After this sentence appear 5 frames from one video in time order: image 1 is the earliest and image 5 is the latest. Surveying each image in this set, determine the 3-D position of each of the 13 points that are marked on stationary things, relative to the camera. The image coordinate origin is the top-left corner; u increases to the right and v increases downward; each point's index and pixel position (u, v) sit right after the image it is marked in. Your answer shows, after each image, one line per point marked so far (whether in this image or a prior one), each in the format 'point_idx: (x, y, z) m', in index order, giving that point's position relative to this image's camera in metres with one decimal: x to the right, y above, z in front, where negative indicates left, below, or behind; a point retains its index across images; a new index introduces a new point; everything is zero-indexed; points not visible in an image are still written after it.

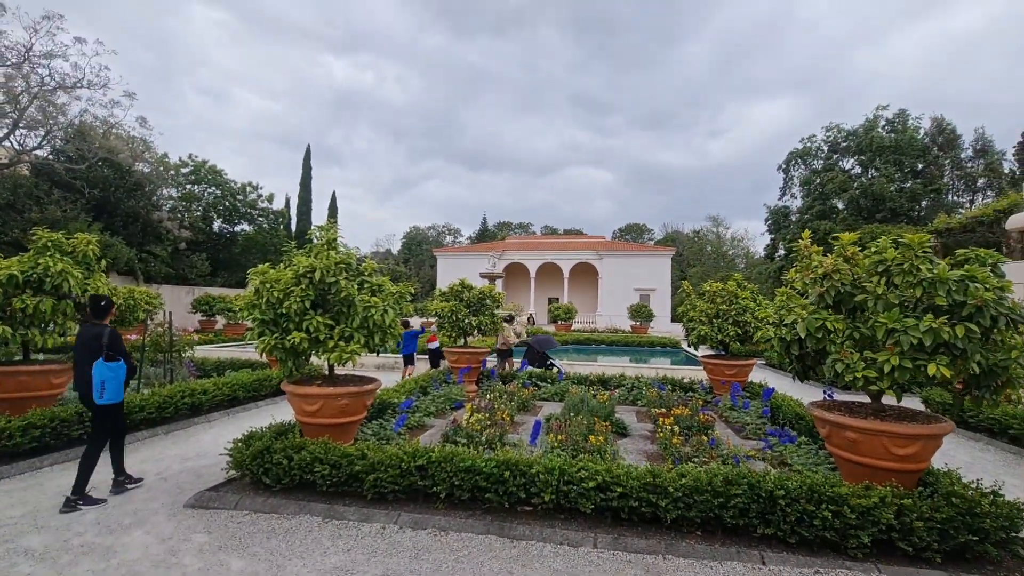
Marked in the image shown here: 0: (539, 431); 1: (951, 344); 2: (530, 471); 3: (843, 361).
0: (+0.2, -1.3, +4.3) m
1: (+2.5, -0.3, +2.8) m
2: (+0.1, -1.3, +3.4) m
3: (+2.1, -0.5, +3.1) m
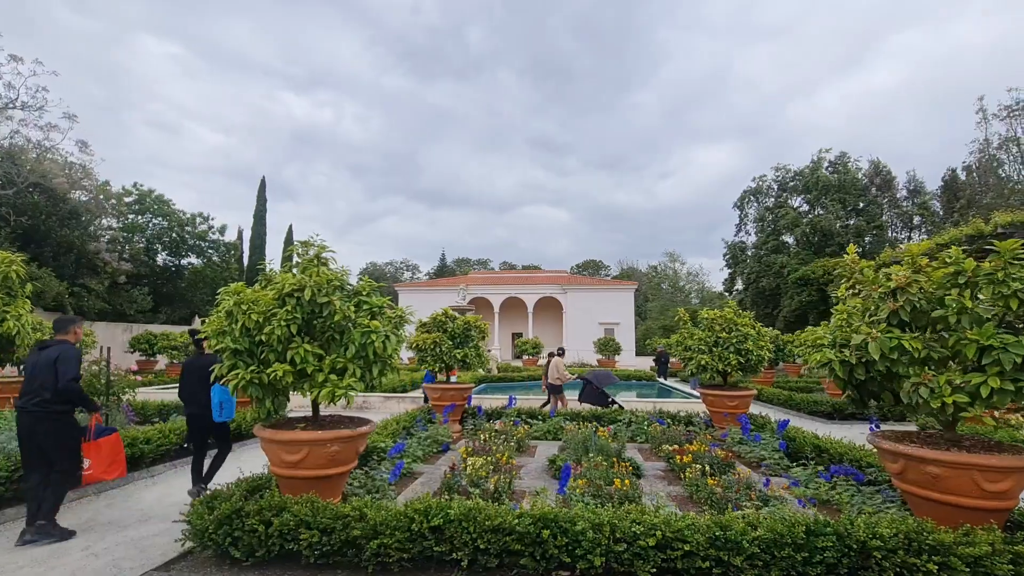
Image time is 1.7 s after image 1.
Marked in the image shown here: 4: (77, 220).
0: (+0.4, -1.4, +3.7) m
1: (+2.7, -0.4, +2.4) m
2: (+0.3, -1.4, +2.8) m
3: (+2.3, -0.5, +2.7) m
4: (-16.2, +2.5, +18.2) m
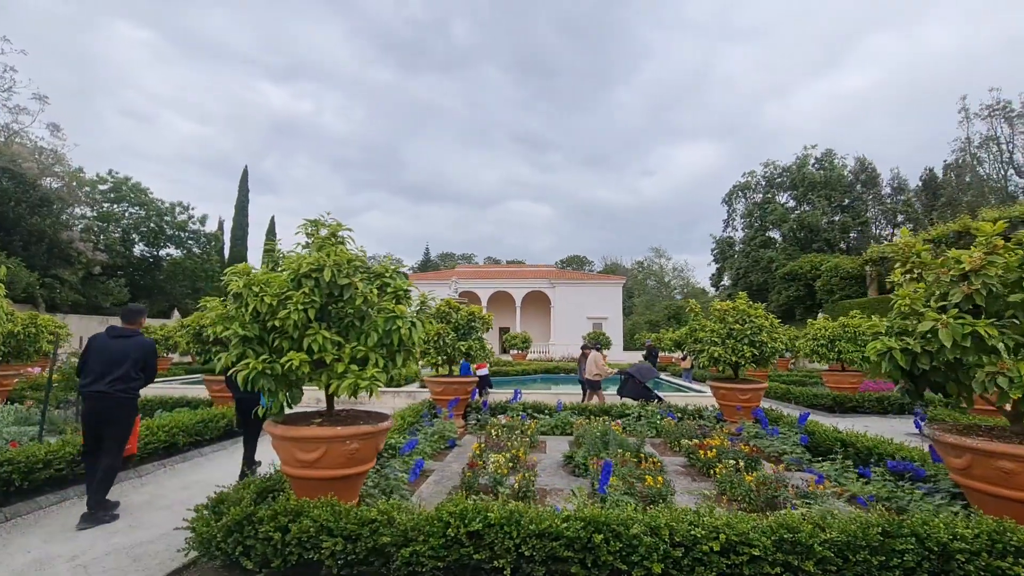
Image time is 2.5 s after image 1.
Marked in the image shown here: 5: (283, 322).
0: (+0.6, -1.3, +3.5) m
1: (+3.0, -0.3, +2.3) m
2: (+0.6, -1.3, +2.5) m
3: (+2.6, -0.4, +2.5) m
4: (-16.5, +2.8, +17.3) m
5: (-1.3, -0.2, +2.8) m
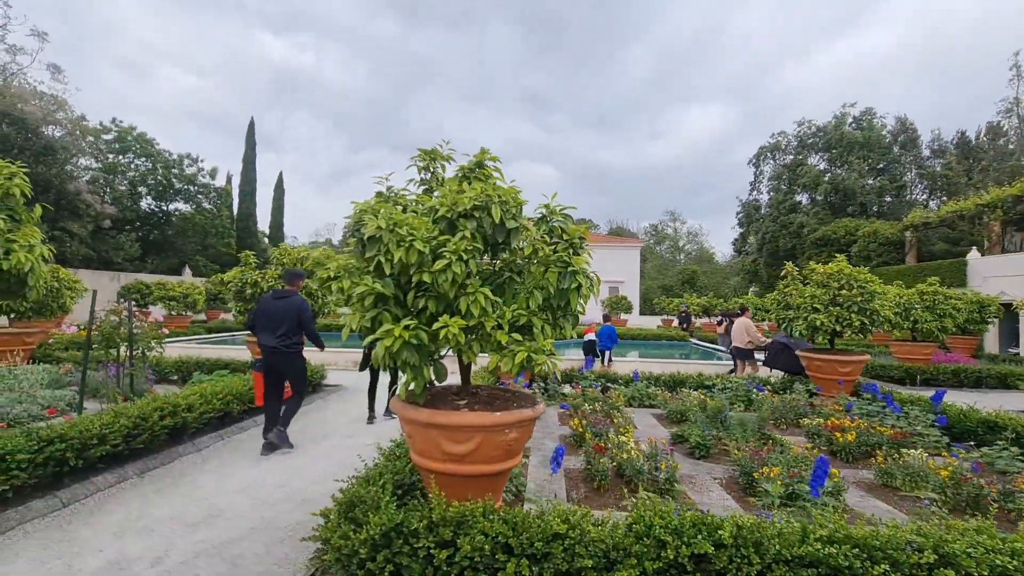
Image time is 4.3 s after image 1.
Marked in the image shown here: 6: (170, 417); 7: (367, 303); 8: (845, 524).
0: (+1.6, -1.1, +2.9) m
1: (+4.0, -0.1, +1.6) m
2: (+1.6, -1.1, +1.9) m
3: (+3.5, -0.3, +1.9) m
4: (-15.4, +4.4, +16.4) m
5: (-0.3, +0.1, +2.1) m
6: (-2.9, -1.1, +4.2) m
7: (-0.6, -0.1, +2.1) m
8: (+1.4, -1.0, +2.1) m
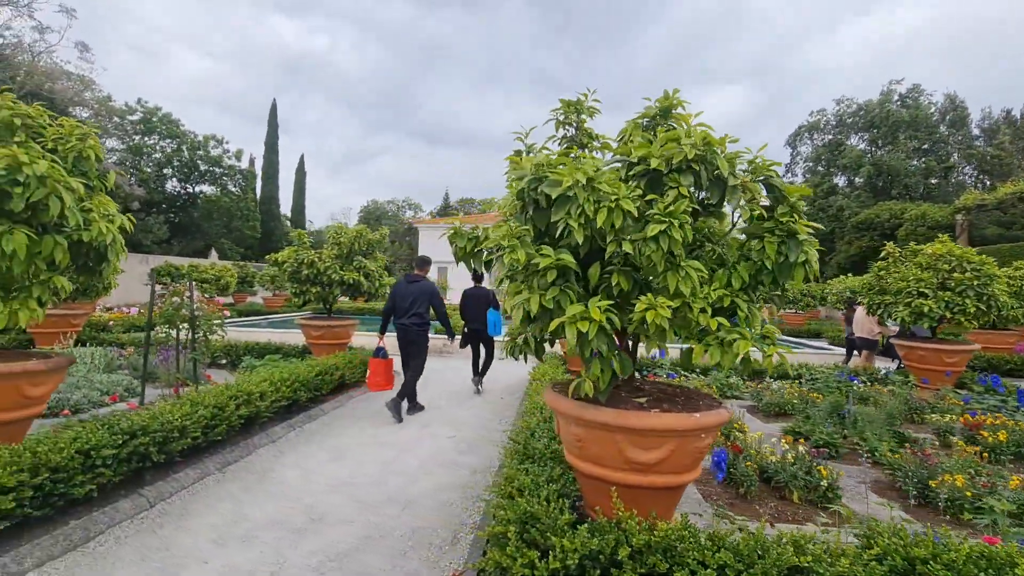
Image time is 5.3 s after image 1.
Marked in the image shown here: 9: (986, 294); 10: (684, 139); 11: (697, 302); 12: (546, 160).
0: (+2.3, -0.9, +2.4) m
1: (+4.7, -0.1, +1.0) m
2: (+2.3, -1.0, +1.5) m
3: (+4.3, -0.2, +1.3) m
4: (-14.2, +5.0, +16.2) m
5: (+0.4, +0.1, +1.7) m
6: (-2.1, -0.9, +3.8) m
7: (+0.1, 0.0, +1.7) m
8: (+2.2, -0.9, +1.7) m
9: (+5.2, -0.1, +5.4) m
10: (+0.6, +0.5, +1.8) m
11: (+0.7, -0.1, +1.8) m
12: (+0.1, +0.5, +1.8) m
